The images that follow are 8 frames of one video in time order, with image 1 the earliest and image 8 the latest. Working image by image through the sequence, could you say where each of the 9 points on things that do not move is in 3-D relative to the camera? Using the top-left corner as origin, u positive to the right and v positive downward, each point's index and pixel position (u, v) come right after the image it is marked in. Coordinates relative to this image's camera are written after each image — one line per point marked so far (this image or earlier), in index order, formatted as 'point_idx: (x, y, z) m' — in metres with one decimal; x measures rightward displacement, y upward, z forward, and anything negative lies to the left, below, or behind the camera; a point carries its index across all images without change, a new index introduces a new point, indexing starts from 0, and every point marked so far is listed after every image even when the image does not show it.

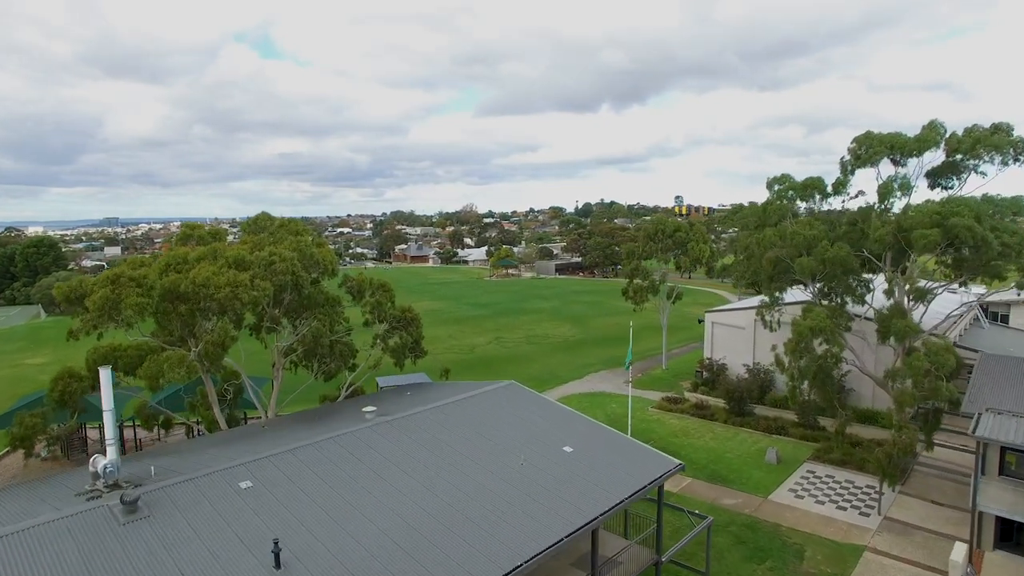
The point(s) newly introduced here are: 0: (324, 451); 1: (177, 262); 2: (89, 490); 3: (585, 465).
0: (-3.8, -3.3, +12.3) m
1: (-8.5, +0.6, +15.5) m
2: (-7.1, -3.4, +10.2) m
3: (+1.6, -3.9, +13.5) m
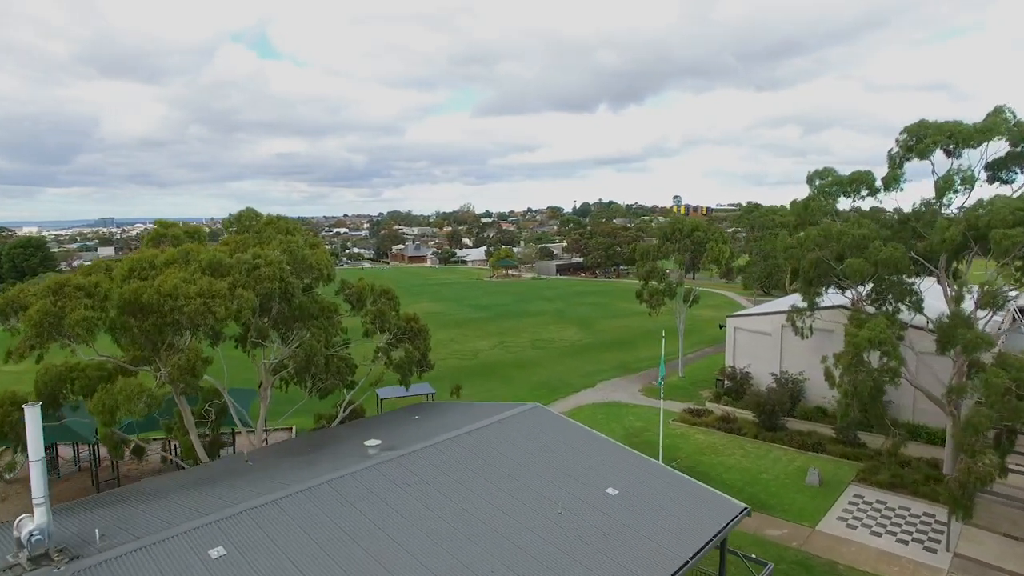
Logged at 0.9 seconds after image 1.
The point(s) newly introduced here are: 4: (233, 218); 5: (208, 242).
0: (-3.2, -3.5, +10.0) m
1: (-8.0, +0.5, +13.1) m
2: (-6.5, -3.5, +7.9) m
3: (+2.2, -4.1, +11.2) m
4: (-8.3, +2.2, +18.3) m
5: (-8.1, +1.2, +16.4) m
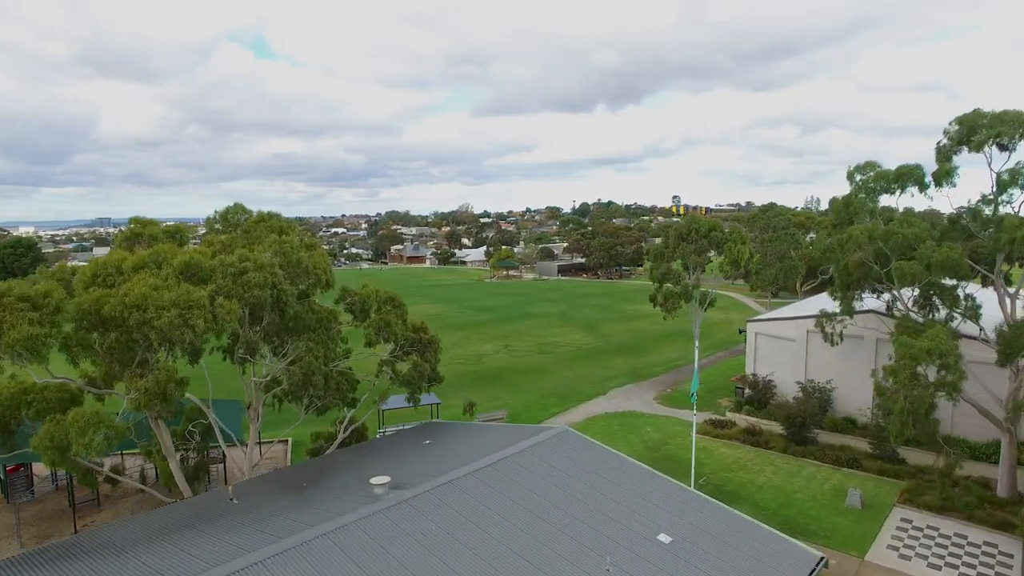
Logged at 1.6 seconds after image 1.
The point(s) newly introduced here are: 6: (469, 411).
0: (-2.6, -3.6, +8.2) m
1: (-7.4, +0.3, +11.3) m
2: (-5.9, -3.7, +6.1) m
3: (+2.7, -4.2, +9.4) m
4: (-7.8, +2.0, +16.4) m
5: (-7.6, +1.1, +14.5) m
6: (-1.4, -3.9, +19.7) m
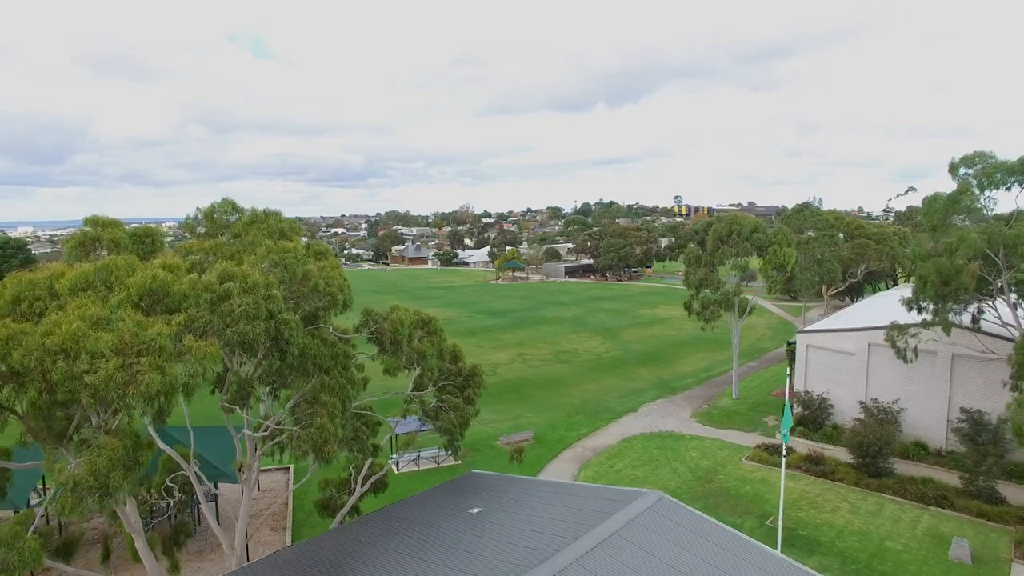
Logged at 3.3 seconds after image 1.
0: (-1.4, -4.0, +5.1) m
1: (-6.2, 0.0, +8.2) m
2: (-4.7, -4.0, +3.0) m
3: (+4.0, -4.6, +6.3) m
4: (-6.6, +1.7, +13.3) m
5: (-6.4, +0.7, +11.4) m
6: (-0.2, -4.2, +16.6) m
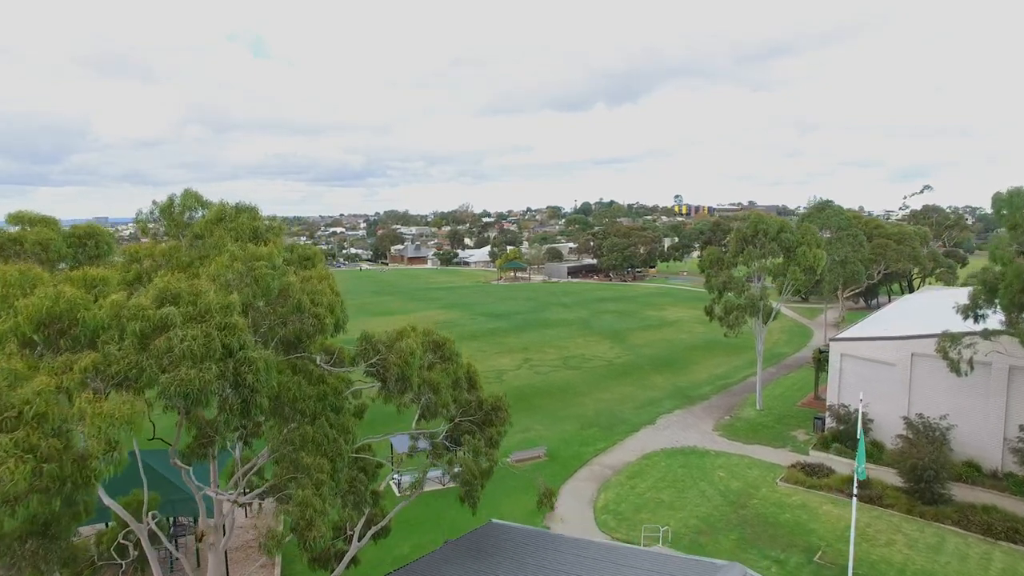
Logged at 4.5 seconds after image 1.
0: (-0.9, -4.2, +2.9) m
1: (-5.7, -0.2, +6.0) m
2: (-4.2, -4.2, +0.8) m
3: (+4.5, -4.8, +4.1) m
4: (-6.1, +1.5, +11.1) m
5: (-5.9, +0.5, +9.2) m
6: (+0.3, -4.4, +14.4) m
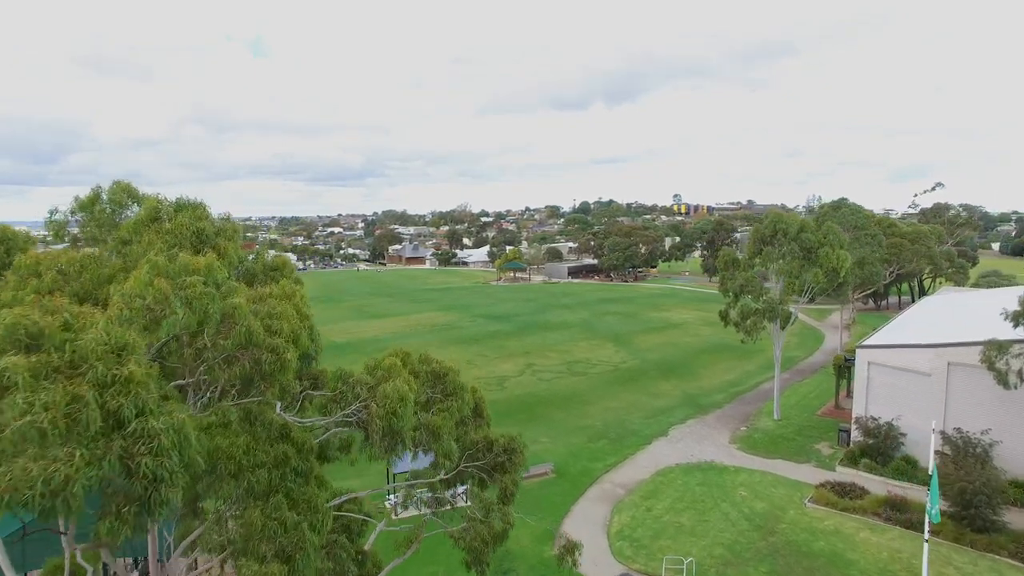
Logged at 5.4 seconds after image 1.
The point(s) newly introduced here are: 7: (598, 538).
0: (-0.7, -4.4, +1.0) m
1: (-5.5, -0.4, +4.1) m
2: (-3.9, -4.5, -1.1) m
3: (+4.7, -5.0, +2.3) m
4: (-5.9, +1.3, +9.2) m
5: (-5.7, +0.3, +7.3) m
6: (+0.5, -4.6, +12.5) m
7: (+2.8, -8.1, +19.9) m
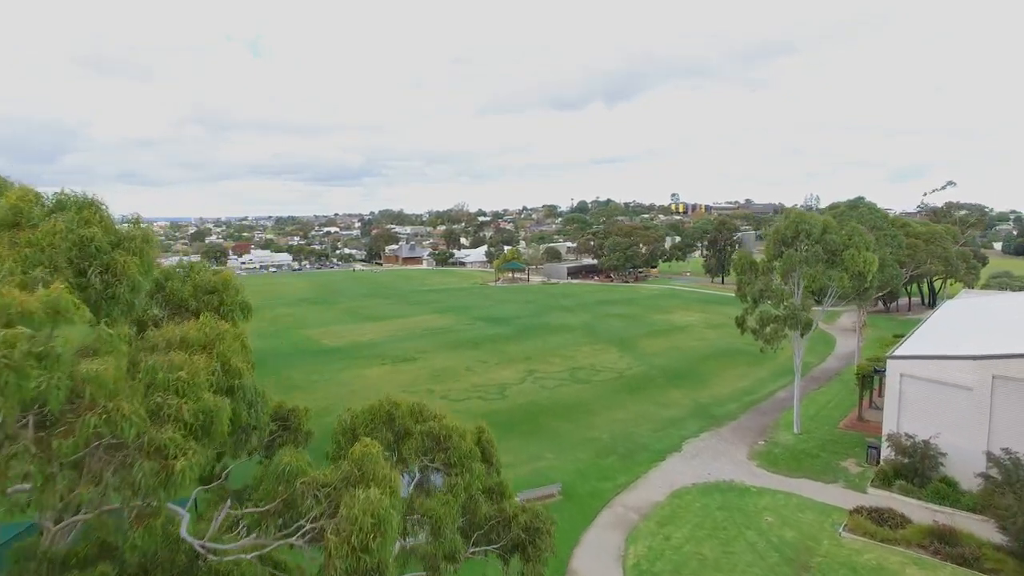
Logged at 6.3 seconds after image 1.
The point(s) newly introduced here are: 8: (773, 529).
0: (-0.4, -4.6, -0.9) m
1: (-5.3, -0.7, +2.1) m
2: (-3.7, -4.7, -3.1) m
3: (+5.0, -5.2, +0.4) m
4: (-5.7, +1.0, +7.2) m
5: (-5.4, 0.0, +5.3) m
6: (+0.7, -4.9, +10.6) m
7: (+2.9, -8.3, +17.9) m
8: (+8.4, -7.8, +20.0) m
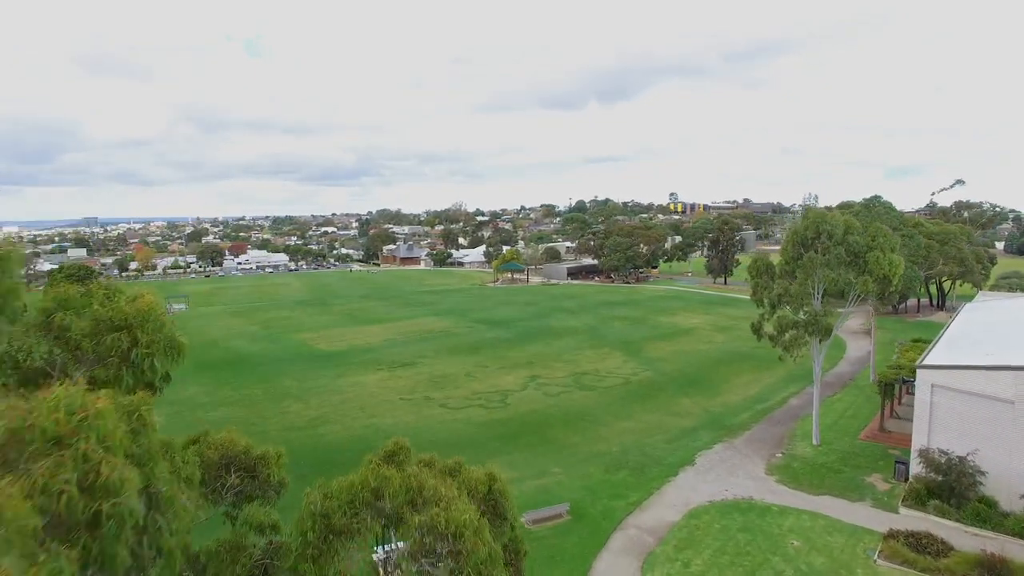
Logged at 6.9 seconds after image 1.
0: (-0.2, -4.8, -2.5) m
1: (-5.0, -0.9, +0.5) m
2: (-3.4, -4.9, -4.6) m
3: (+5.2, -5.4, -1.2) m
4: (-5.5, +0.8, +5.7) m
5: (-5.2, -0.2, +3.8) m
6: (+0.9, -5.1, +9.0) m
7: (+3.1, -8.5, +16.4) m
8: (+8.6, -8.0, +18.5) m
